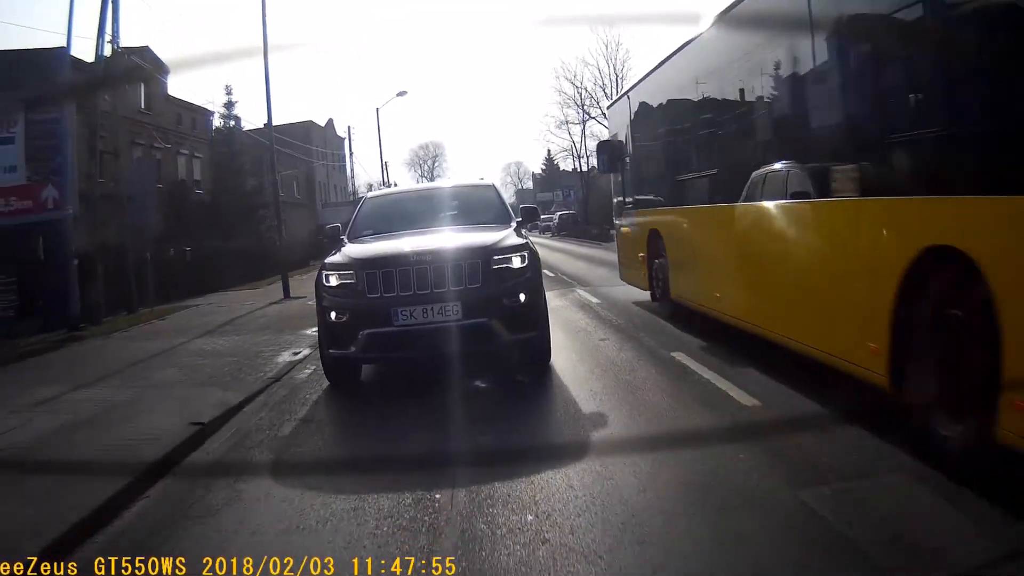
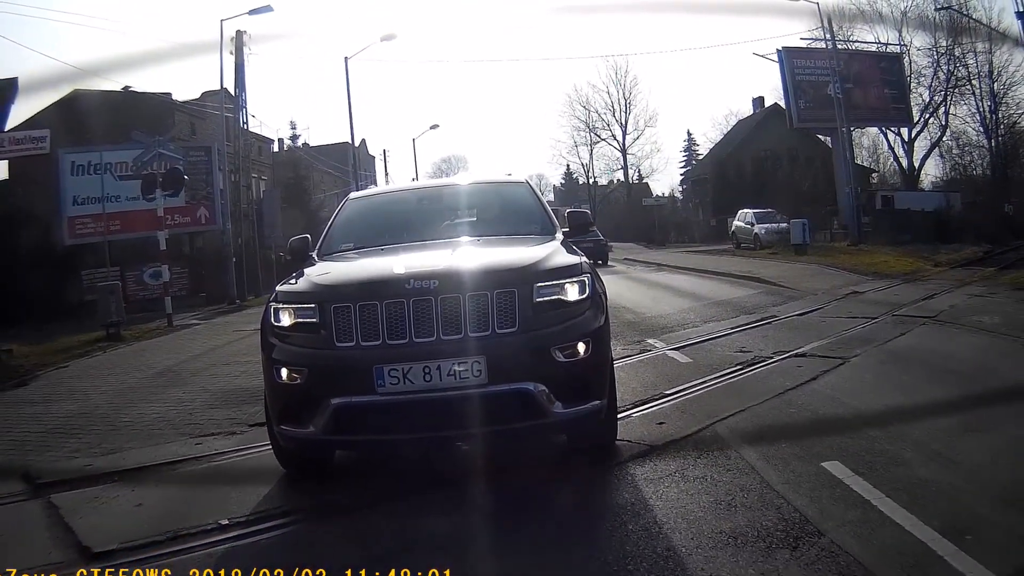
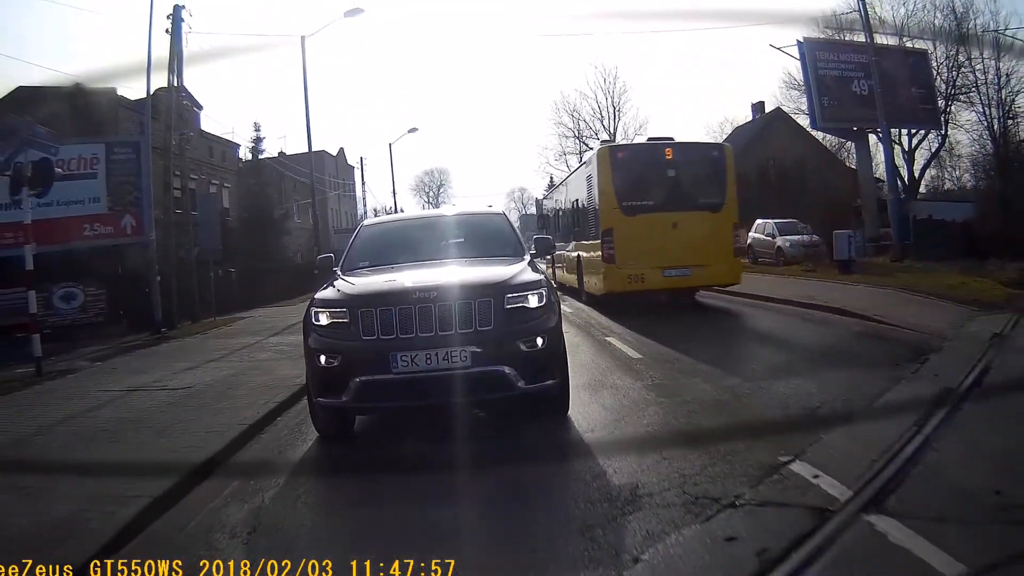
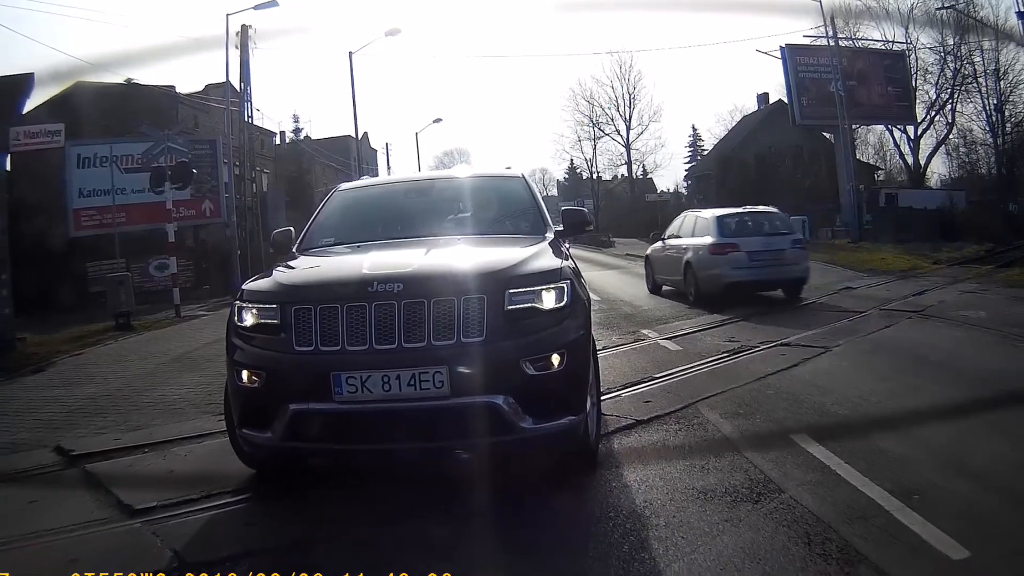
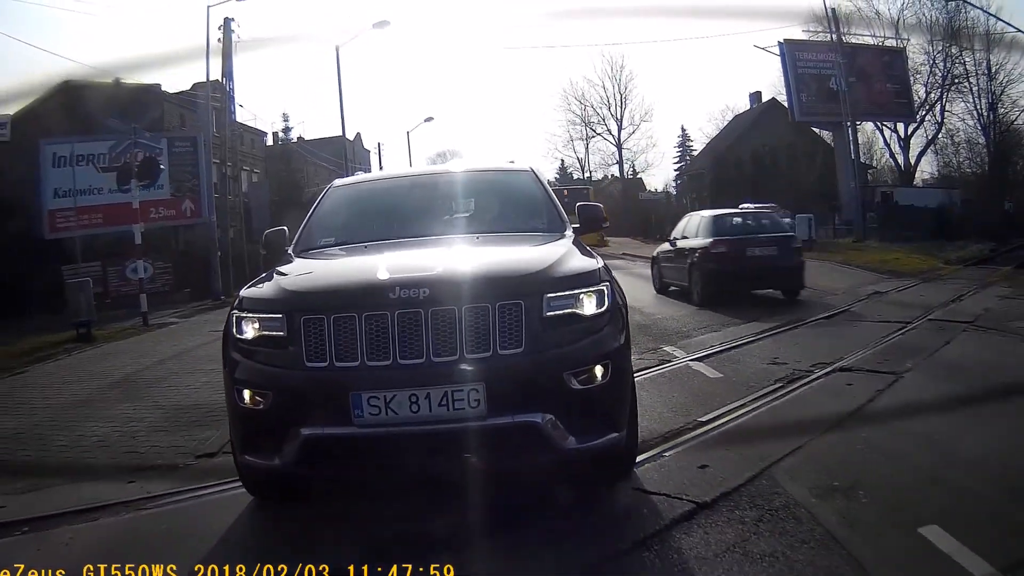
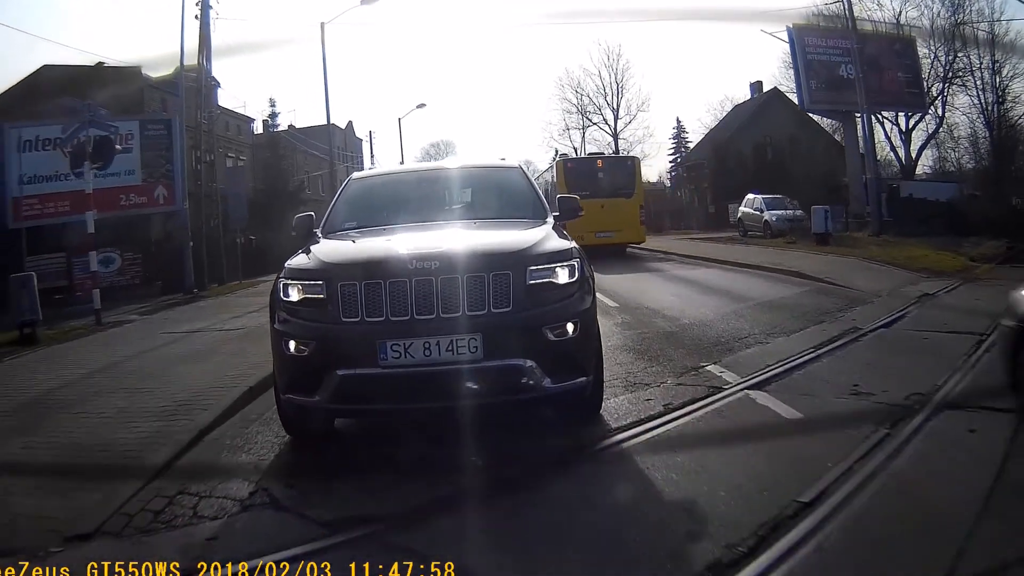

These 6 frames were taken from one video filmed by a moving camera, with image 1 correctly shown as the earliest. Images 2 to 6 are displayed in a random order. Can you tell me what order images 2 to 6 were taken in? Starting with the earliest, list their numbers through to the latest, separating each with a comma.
3, 6, 5, 2, 4
